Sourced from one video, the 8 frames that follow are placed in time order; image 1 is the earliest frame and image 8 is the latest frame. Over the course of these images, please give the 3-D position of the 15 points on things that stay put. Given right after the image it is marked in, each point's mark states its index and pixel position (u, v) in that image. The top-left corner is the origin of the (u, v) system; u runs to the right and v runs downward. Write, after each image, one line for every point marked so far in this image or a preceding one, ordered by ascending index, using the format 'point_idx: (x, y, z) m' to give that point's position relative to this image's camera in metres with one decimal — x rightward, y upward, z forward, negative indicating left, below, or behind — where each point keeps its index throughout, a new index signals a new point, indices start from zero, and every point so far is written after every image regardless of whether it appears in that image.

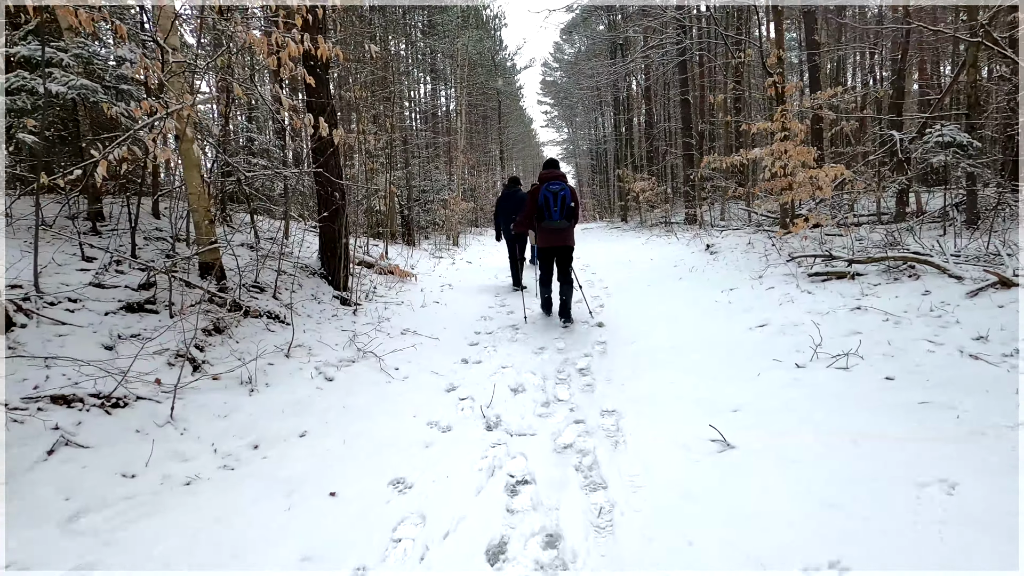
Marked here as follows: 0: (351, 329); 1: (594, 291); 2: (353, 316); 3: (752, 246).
0: (-1.6, -0.4, +5.5) m
1: (+1.2, 0.0, +8.0) m
2: (-1.8, -0.3, +5.9) m
3: (+4.2, +0.7, +9.4) m
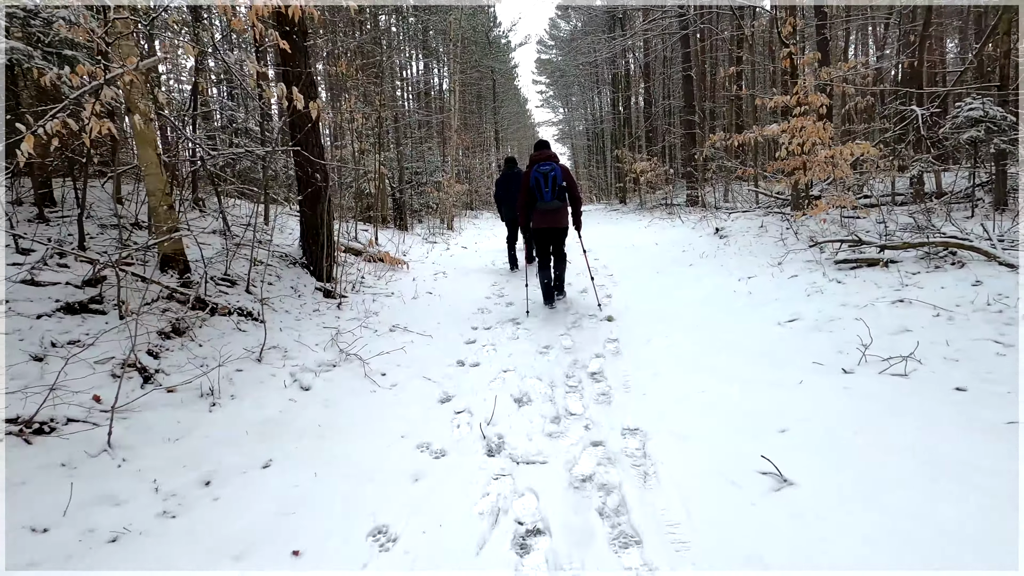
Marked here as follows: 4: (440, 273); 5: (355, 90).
0: (-1.6, -0.4, +4.9) m
1: (+1.2, +0.1, +7.4) m
2: (-1.8, -0.2, +5.4) m
3: (+4.1, +1.0, +8.8) m
4: (-1.1, +0.2, +8.4) m
5: (-4.2, +5.3, +14.3) m
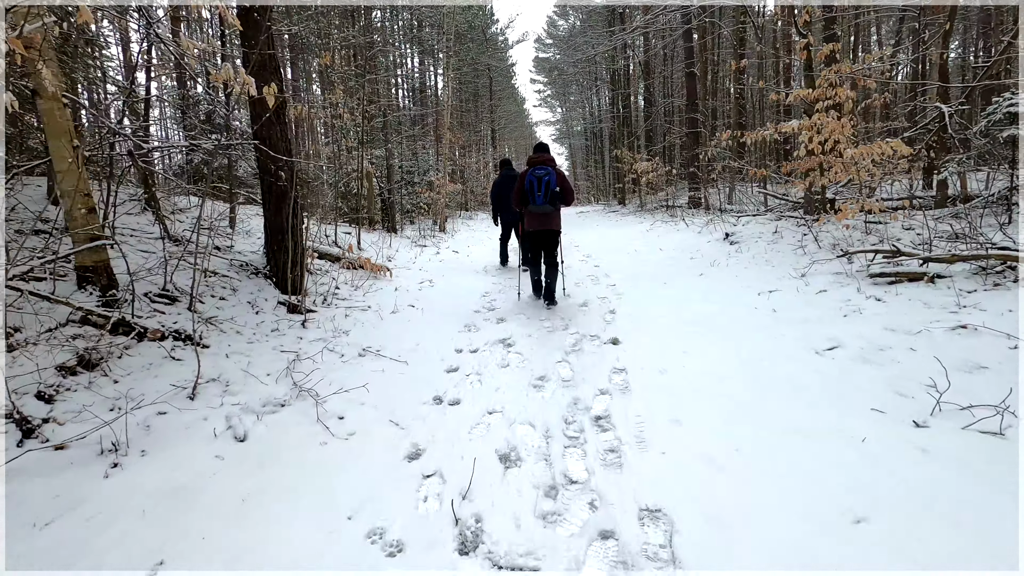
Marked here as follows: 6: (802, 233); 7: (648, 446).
0: (-1.7, -0.5, +4.2) m
1: (+1.1, 0.0, +6.7) m
2: (-1.8, -0.4, +4.6) m
3: (+4.0, +0.8, +8.2) m
4: (-1.2, +0.1, +7.7) m
5: (-4.3, +5.1, +13.5) m
6: (+4.2, +0.8, +7.7) m
7: (+0.7, -0.8, +2.7) m
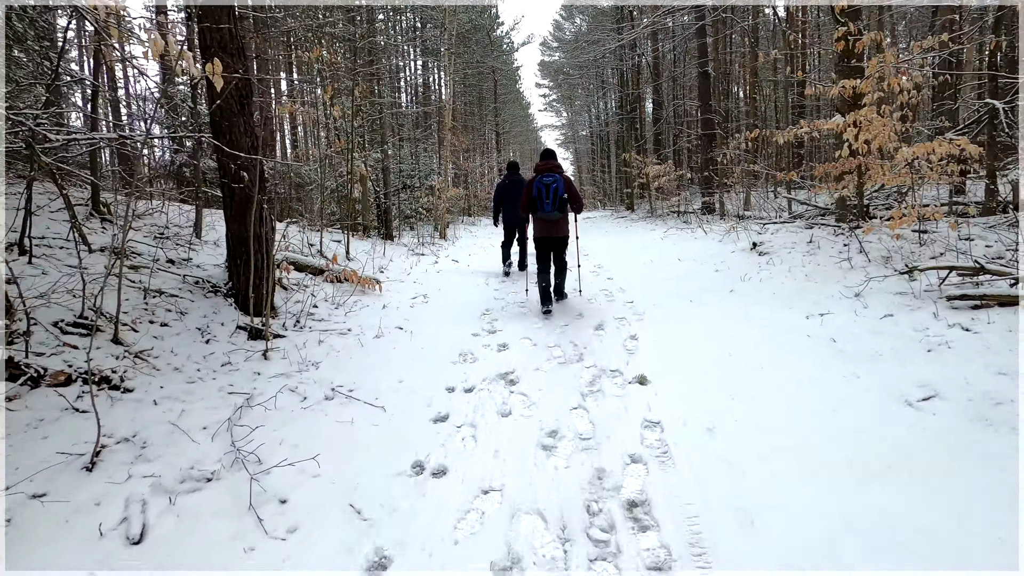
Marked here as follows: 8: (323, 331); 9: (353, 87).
0: (-1.7, -0.7, +3.4) m
1: (+1.2, -0.2, +5.9) m
2: (-1.8, -0.5, +3.8) m
3: (+4.1, +0.6, +7.3) m
4: (-1.2, -0.1, +6.9) m
5: (-4.2, +4.9, +12.8) m
6: (+4.2, +0.6, +6.9) m
7: (+0.7, -1.0, +1.9) m
8: (-1.7, -0.4, +4.8) m
9: (-3.7, +4.8, +12.6) m
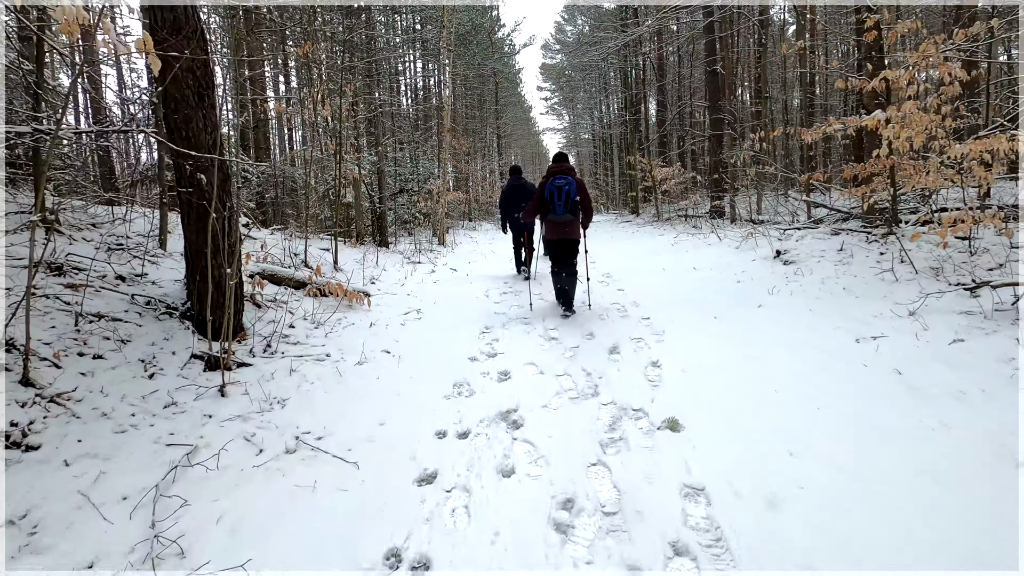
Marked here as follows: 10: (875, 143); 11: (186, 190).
0: (-1.7, -0.8, +2.8) m
1: (+1.2, -0.4, +5.3) m
2: (-1.8, -0.7, +3.2) m
3: (+4.1, +0.4, +6.7) m
4: (-1.2, -0.3, +6.2) m
5: (-4.1, +4.7, +12.2) m
6: (+4.2, +0.4, +6.2) m
7: (+0.7, -1.1, +1.2) m
8: (-1.7, -0.5, +4.2) m
9: (-3.7, +4.6, +12.0) m
10: (+5.4, +2.2, +8.1) m
11: (-2.3, +0.7, +3.8) m
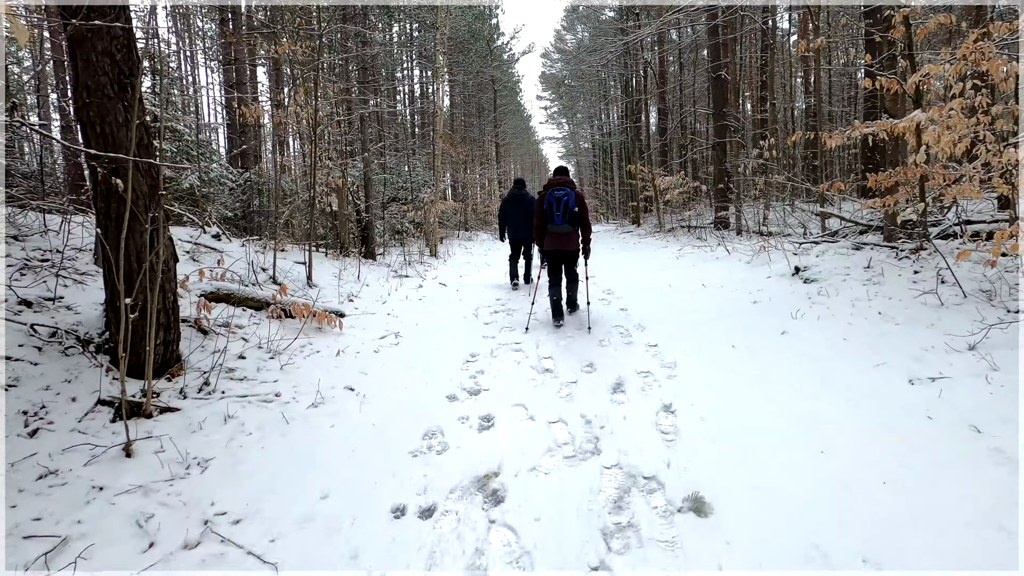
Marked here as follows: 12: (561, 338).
0: (-1.8, -1.0, +2.1) m
1: (+1.1, -0.6, +4.6) m
2: (-1.9, -0.8, +2.5) m
3: (+4.0, +0.2, +6.0) m
4: (-1.3, -0.5, +5.6) m
5: (-4.2, +4.4, +11.6) m
6: (+4.1, +0.2, +5.5) m
7: (+0.6, -1.2, +0.5) m
8: (-1.8, -0.7, +3.5) m
9: (-3.8, +4.3, +11.4) m
10: (+5.4, +1.9, +7.5) m
11: (-2.4, +0.5, +3.1) m
12: (+0.5, -0.5, +5.5) m
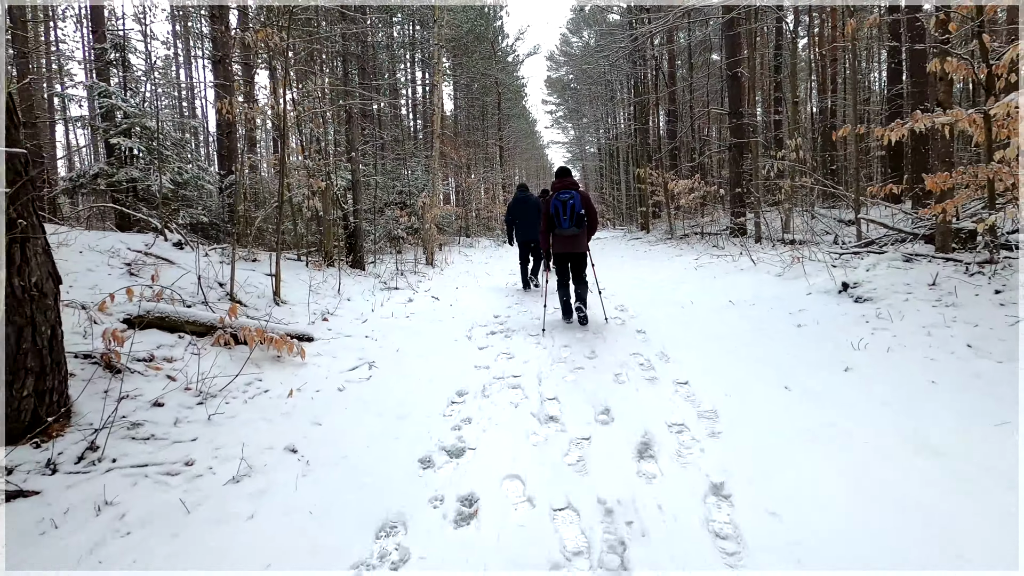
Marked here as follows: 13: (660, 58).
0: (-1.8, -1.1, +1.2) m
1: (+1.0, -0.8, +3.6) m
2: (-1.9, -1.0, +1.6) m
3: (+4.0, 0.0, +5.0) m
4: (-1.3, -0.7, +4.6) m
5: (-4.2, +4.2, +10.7) m
6: (+4.1, 0.0, +4.6) m
7: (+0.5, -1.4, -0.4) m
8: (-1.8, -0.9, +2.6) m
9: (-3.8, +4.0, +10.6) m
10: (+5.4, +1.7, +6.5) m
11: (-2.5, +0.4, +2.2) m
12: (+0.5, -0.7, +4.6) m
13: (+5.4, +8.3, +19.3) m
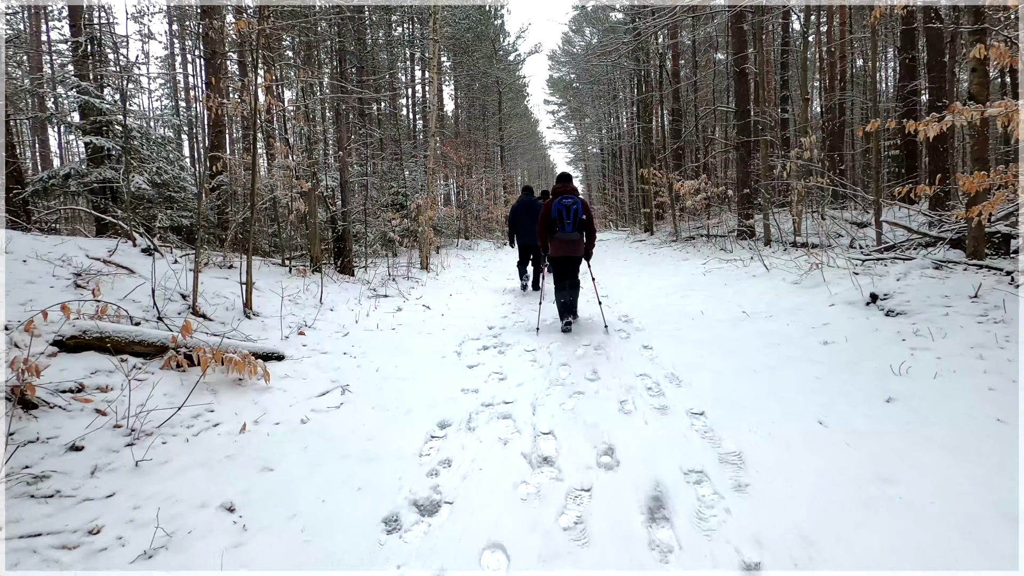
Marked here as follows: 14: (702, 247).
0: (-1.9, -1.2, +0.6) m
1: (+1.0, -0.9, +3.1) m
2: (-2.0, -1.1, +1.1) m
3: (+3.9, -0.1, +4.5) m
4: (-1.3, -0.8, +4.1) m
5: (-4.2, +4.1, +10.2) m
6: (+4.1, -0.1, +4.0) m
7: (+0.5, -1.5, -0.9) m
8: (-1.9, -1.0, +2.0) m
9: (-3.8, +3.9, +10.1) m
10: (+5.3, +1.6, +6.0) m
11: (-2.5, +0.3, +1.7) m
12: (+0.4, -0.8, +4.0) m
13: (+5.4, +8.2, +18.8) m
14: (+5.0, +1.1, +14.0) m
